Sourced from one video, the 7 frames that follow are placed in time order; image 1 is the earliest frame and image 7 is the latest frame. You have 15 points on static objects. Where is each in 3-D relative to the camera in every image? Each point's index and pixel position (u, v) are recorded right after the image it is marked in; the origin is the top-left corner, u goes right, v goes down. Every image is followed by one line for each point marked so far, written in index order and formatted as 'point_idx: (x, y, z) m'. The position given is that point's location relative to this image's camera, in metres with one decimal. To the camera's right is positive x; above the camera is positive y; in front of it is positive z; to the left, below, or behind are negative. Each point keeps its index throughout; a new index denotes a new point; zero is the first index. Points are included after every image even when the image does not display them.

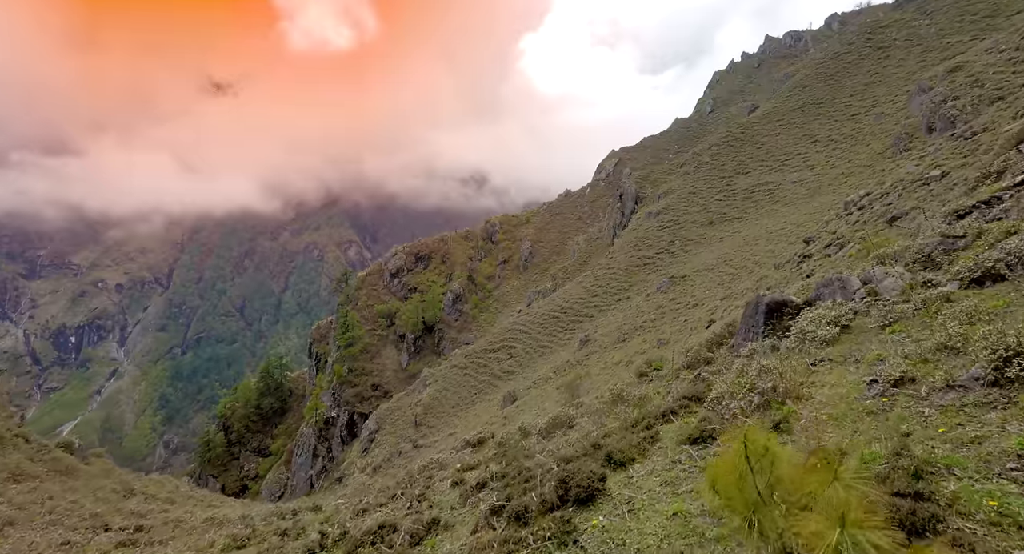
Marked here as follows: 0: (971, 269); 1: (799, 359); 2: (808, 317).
0: (+10.5, +0.2, +13.2) m
1: (+5.6, -1.7, +11.3) m
2: (+7.9, -1.1, +15.4) m
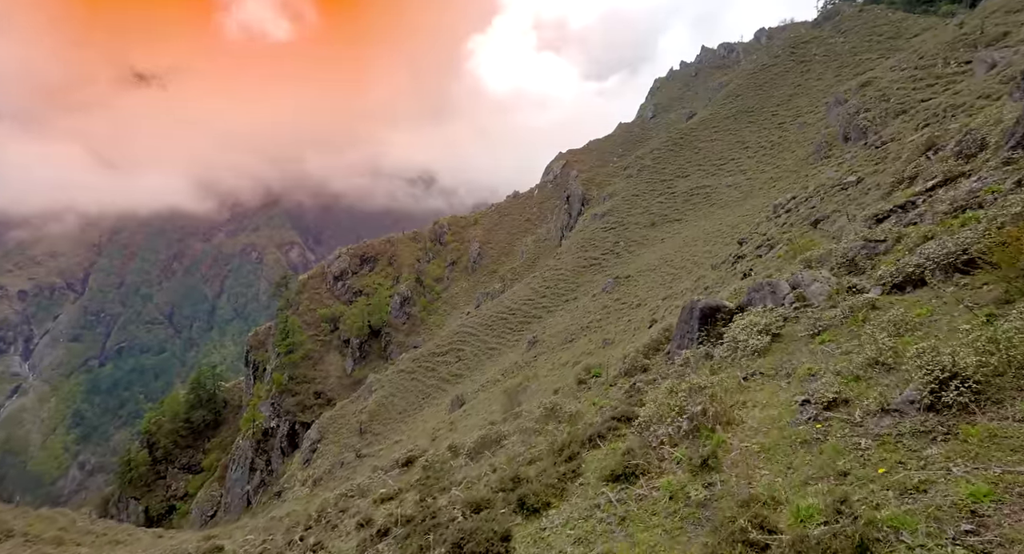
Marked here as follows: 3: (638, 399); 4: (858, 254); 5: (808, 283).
0: (+8.8, +0.1, +13.3) m
1: (+4.2, -1.9, +11.0) m
2: (+6.0, -1.3, +15.2) m
3: (+2.5, -2.5, +11.4) m
4: (+9.7, +0.7, +16.1) m
5: (+8.2, -0.1, +15.8) m
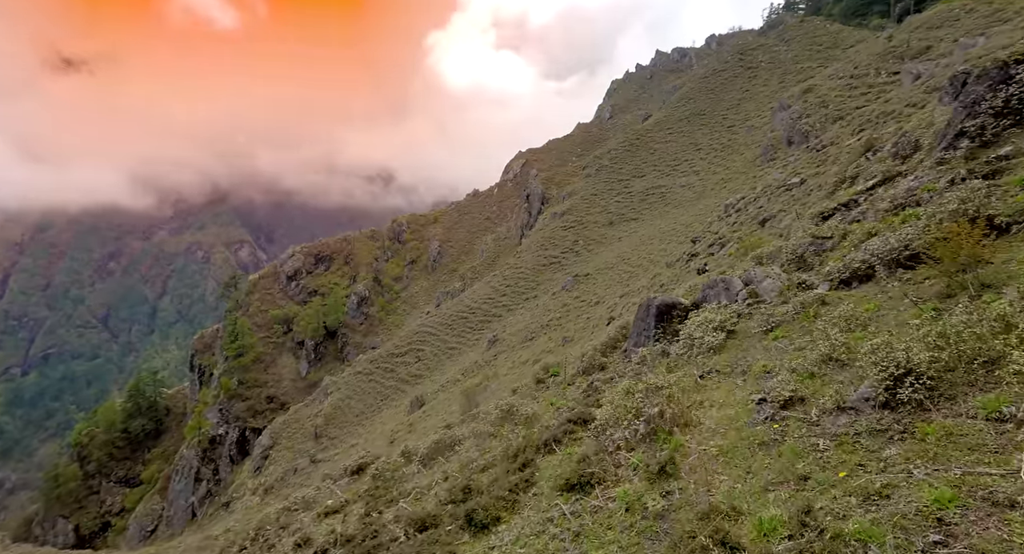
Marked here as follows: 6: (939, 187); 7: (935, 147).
0: (+7.7, +0.2, +13.5) m
1: (+3.3, -1.8, +10.8) m
2: (+4.9, -1.2, +15.2) m
3: (+1.6, -2.4, +11.2) m
4: (+8.4, +0.8, +16.3) m
5: (+6.9, 0.0, +15.9) m
6: (+11.2, +2.4, +15.2) m
7: (+13.6, +4.2, +18.6) m
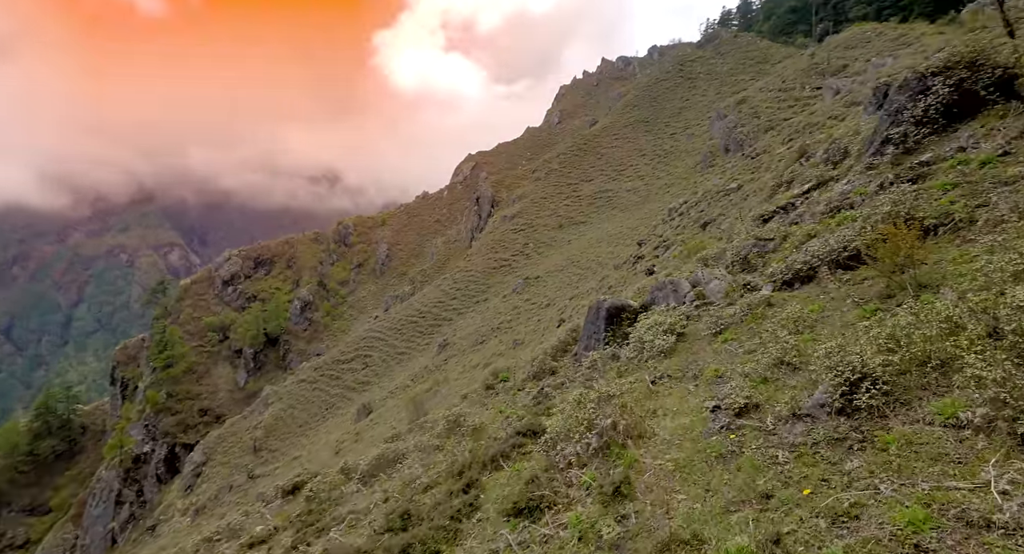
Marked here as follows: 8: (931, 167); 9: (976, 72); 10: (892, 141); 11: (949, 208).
0: (+6.5, +0.1, +13.6) m
1: (+2.3, -1.9, +10.6) m
2: (+3.5, -1.3, +15.1) m
3: (+0.6, -2.5, +10.8) m
4: (+6.9, +0.7, +16.5) m
5: (+5.5, -0.1, +15.9) m
6: (+9.8, +2.4, +15.6) m
7: (+11.9, +4.2, +19.2) m
8: (+11.0, +2.9, +14.9) m
9: (+13.0, +5.8, +16.2) m
10: (+11.7, +4.2, +17.6) m
11: (+8.6, +1.4, +11.4) m
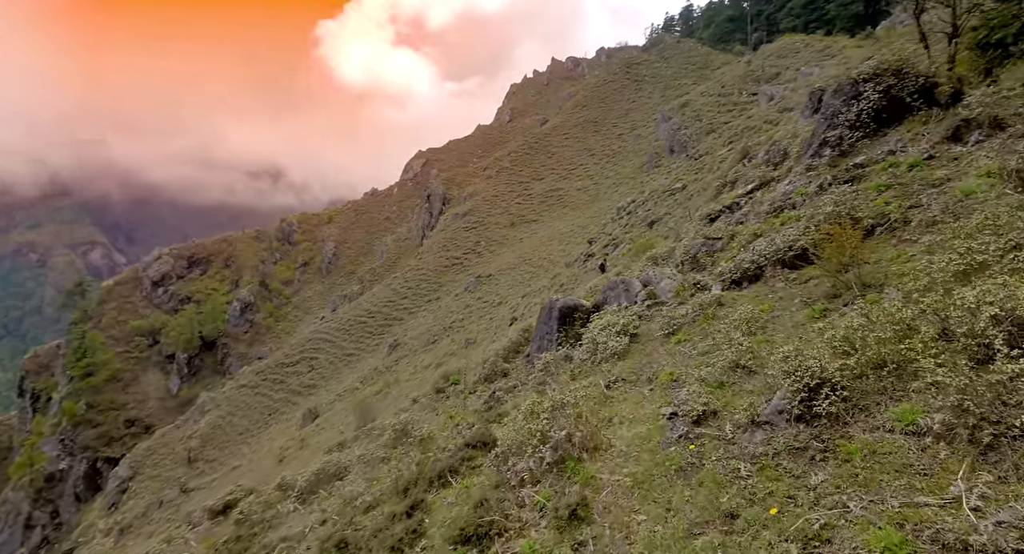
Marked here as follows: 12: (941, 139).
0: (+5.3, +0.1, +13.6) m
1: (+1.4, -1.9, +10.3) m
2: (+2.2, -1.3, +14.9) m
3: (-0.3, -2.5, +10.4) m
4: (+5.5, +0.8, +16.6) m
5: (+4.1, -0.1, +15.9) m
6: (+8.4, +2.4, +15.9) m
7: (+10.2, +4.3, +19.7) m
8: (+9.7, +2.9, +15.4) m
9: (+11.5, +5.8, +16.8) m
10: (+10.2, +4.2, +18.1) m
11: (+7.6, +1.4, +11.7) m
12: (+10.8, +3.5, +14.5) m
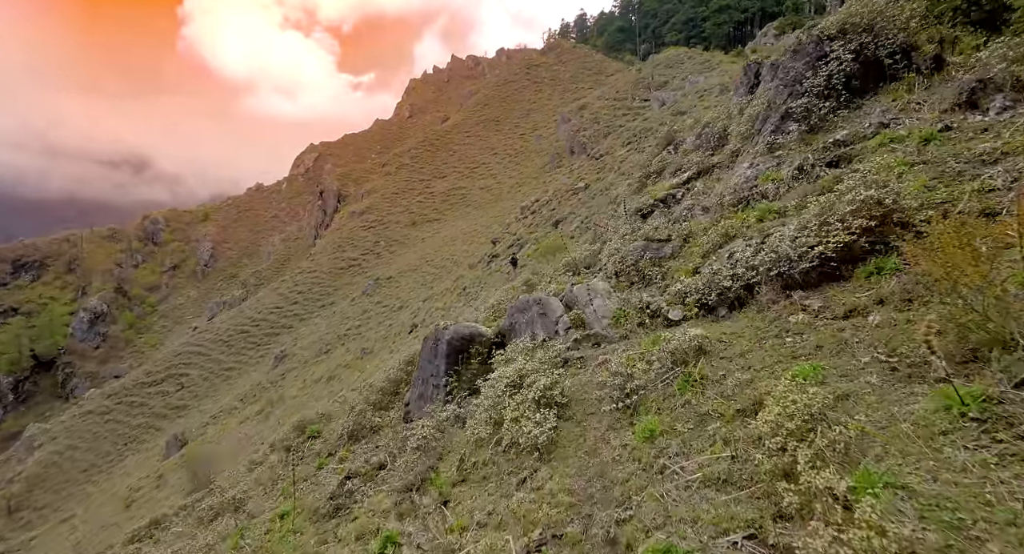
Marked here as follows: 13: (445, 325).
0: (+3.0, -0.2, +9.1) m
1: (-0.2, -2.3, +5.2) m
2: (-0.2, -1.7, +9.8) m
3: (-1.9, -2.9, +5.0) m
4: (+2.7, +0.4, +12.0) m
5: (+1.5, -0.4, +11.2) m
6: (+5.7, +2.1, +11.9) m
7: (+6.8, +4.0, +15.9) m
8: (+7.0, +2.7, +11.5) m
9: (+8.5, +5.6, +13.2) m
10: (+7.0, +4.0, +14.3) m
11: (+5.6, +1.1, +7.5) m
12: (+8.2, +3.2, +10.8) m
13: (-1.6, -1.1, +13.3) m
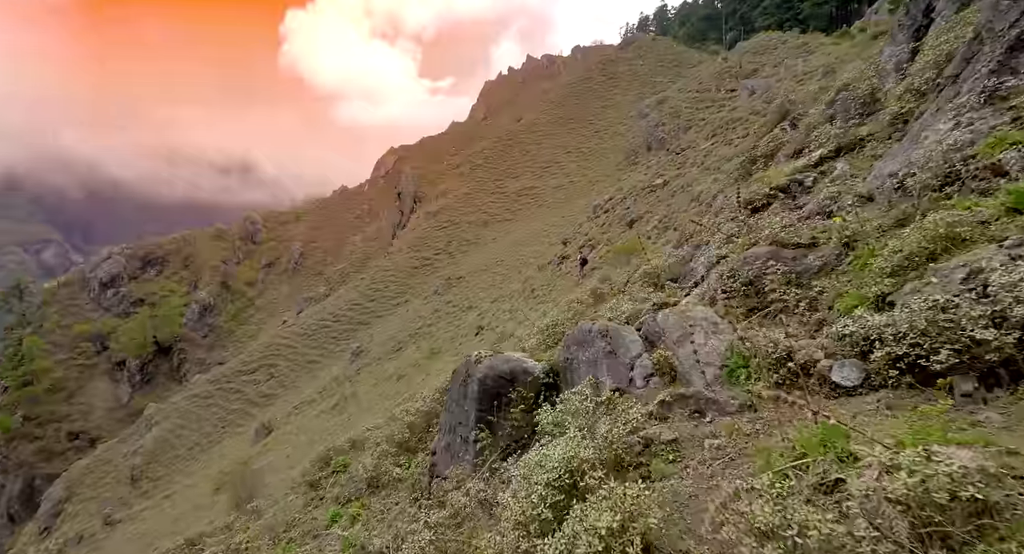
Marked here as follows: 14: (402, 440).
0: (+3.4, -0.5, +4.9) m
1: (-0.3, -2.6, +1.4) m
2: (+0.3, -1.9, +6.0) m
3: (-2.1, -3.2, +1.4) m
4: (+3.5, +0.1, +7.9) m
5: (+2.1, -0.7, +7.1) m
6: (+6.5, +1.7, +7.3) m
7: (+8.1, +3.6, +11.2) m
8: (+7.7, +2.3, +6.8) m
9: (+9.5, +5.2, +8.3) m
10: (+8.1, +3.6, +9.6) m
11: (+5.8, +0.7, +3.0) m
12: (+8.9, +2.8, +6.0) m
13: (-0.7, -1.3, +9.7) m
14: (-2.3, -3.3, +12.9) m
